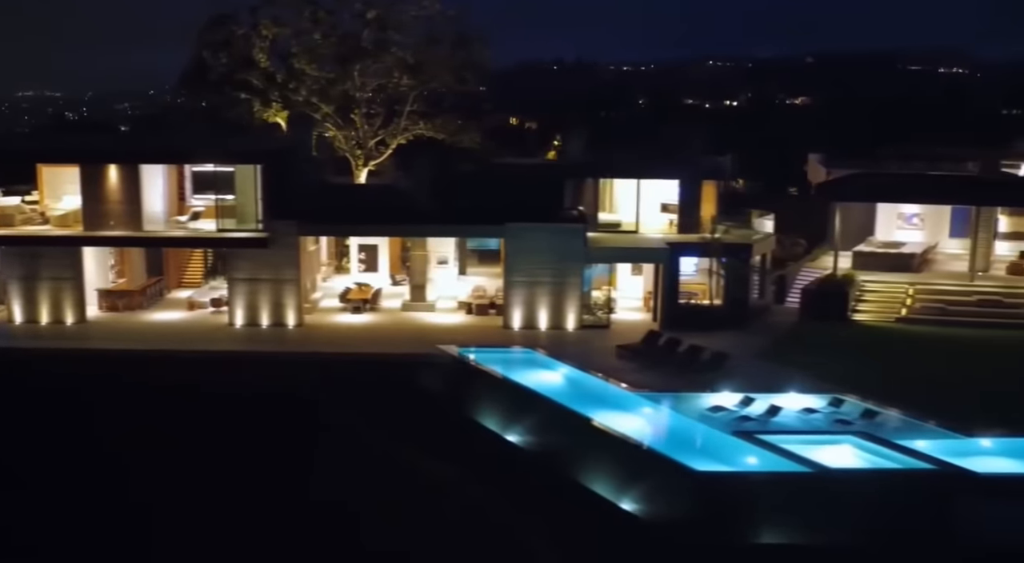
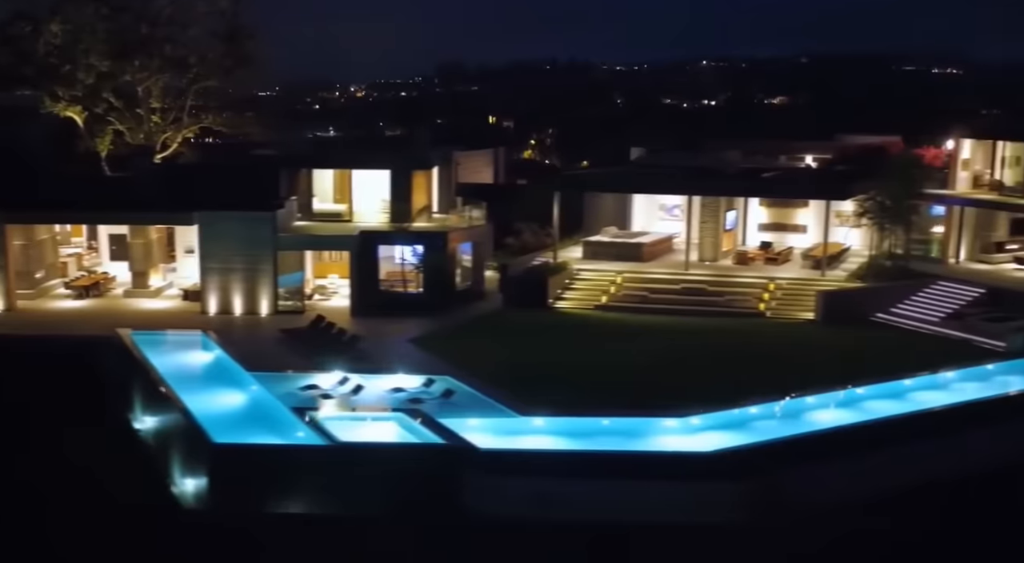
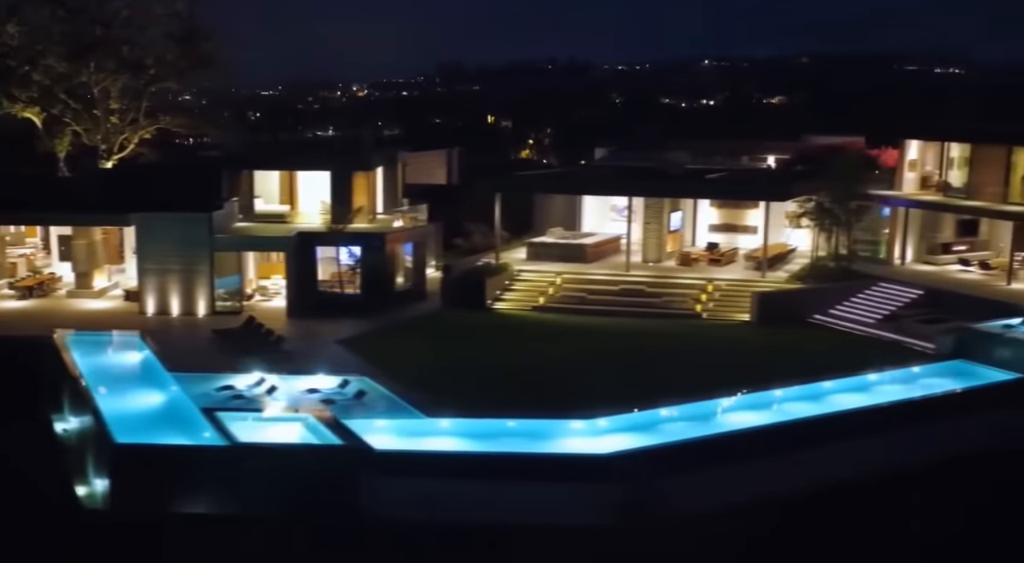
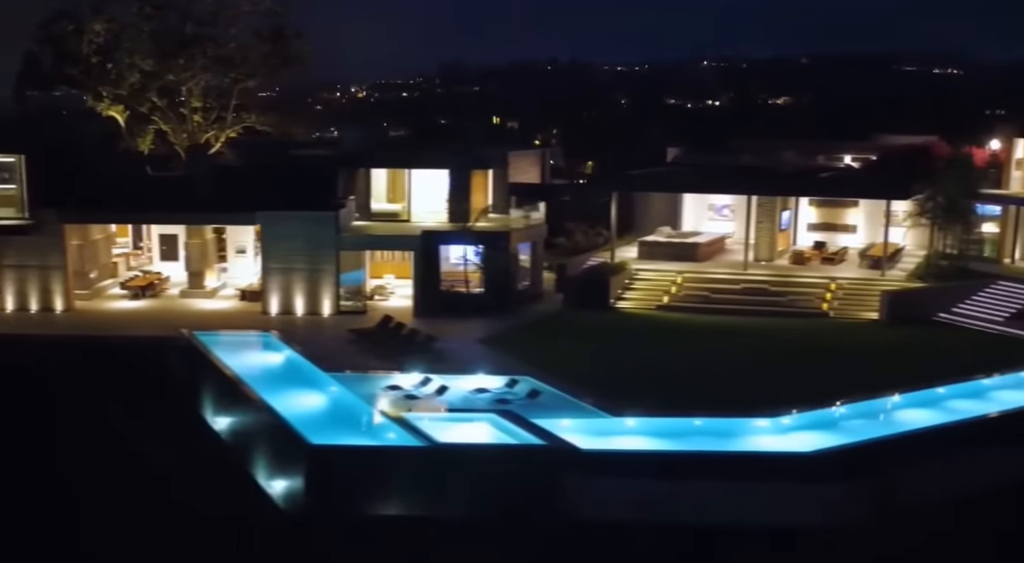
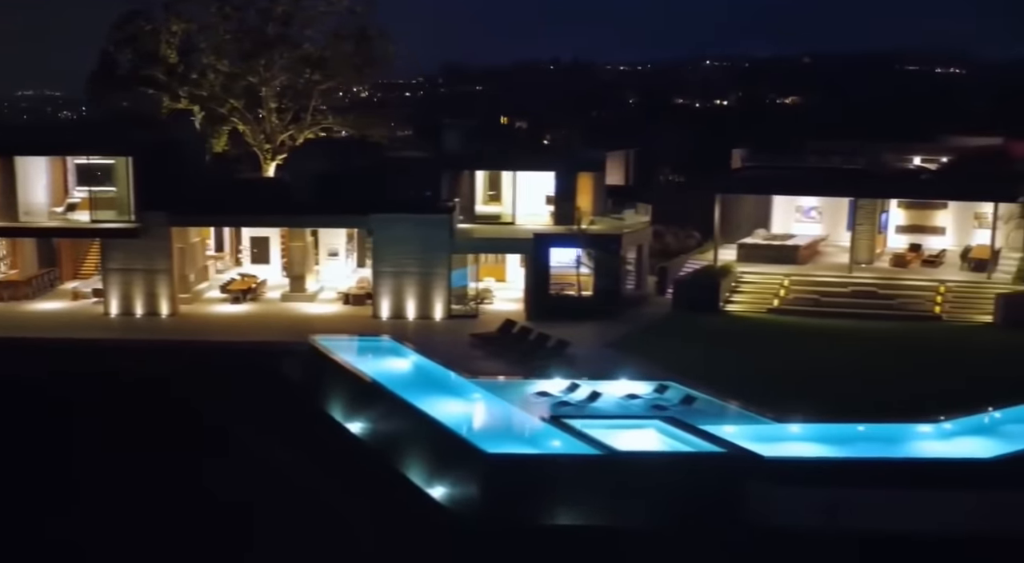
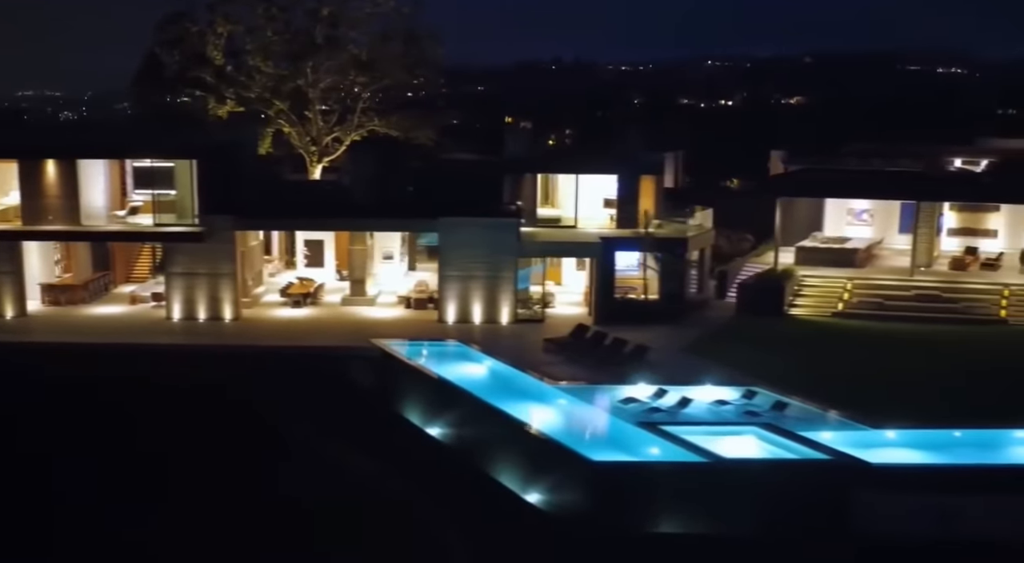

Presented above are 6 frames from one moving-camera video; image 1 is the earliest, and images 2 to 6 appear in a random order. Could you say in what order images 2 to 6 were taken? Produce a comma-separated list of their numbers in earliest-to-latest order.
6, 5, 4, 2, 3
